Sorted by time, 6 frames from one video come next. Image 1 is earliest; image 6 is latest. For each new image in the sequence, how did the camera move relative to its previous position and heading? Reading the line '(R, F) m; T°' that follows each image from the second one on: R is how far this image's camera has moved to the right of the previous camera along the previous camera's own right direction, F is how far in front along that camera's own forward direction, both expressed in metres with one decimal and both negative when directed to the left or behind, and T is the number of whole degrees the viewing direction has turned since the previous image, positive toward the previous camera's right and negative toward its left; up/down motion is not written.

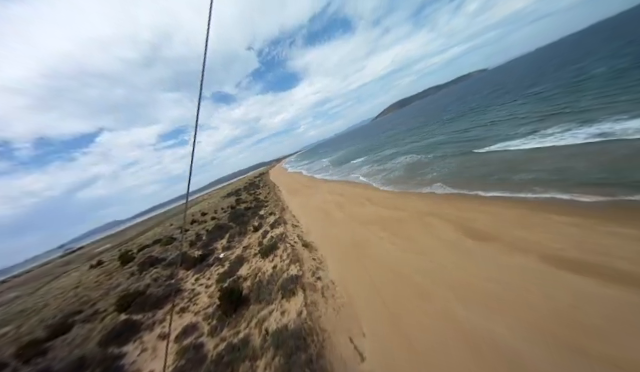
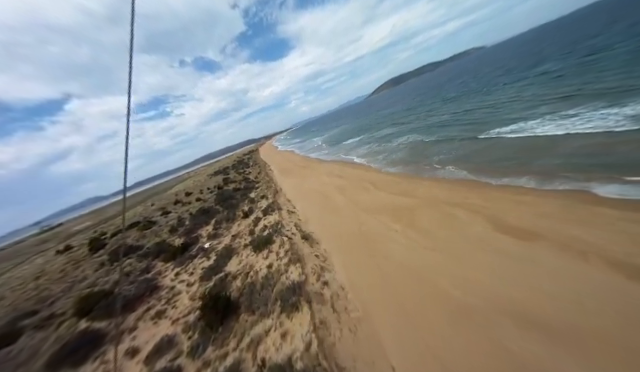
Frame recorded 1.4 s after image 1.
(-0.6, +1.7) m; +3°
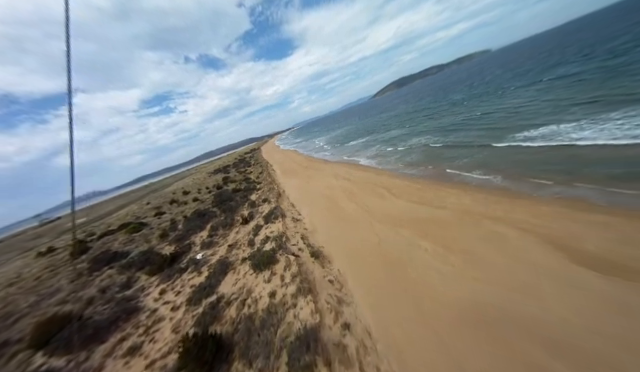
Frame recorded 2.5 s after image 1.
(-0.5, +1.3) m; 0°
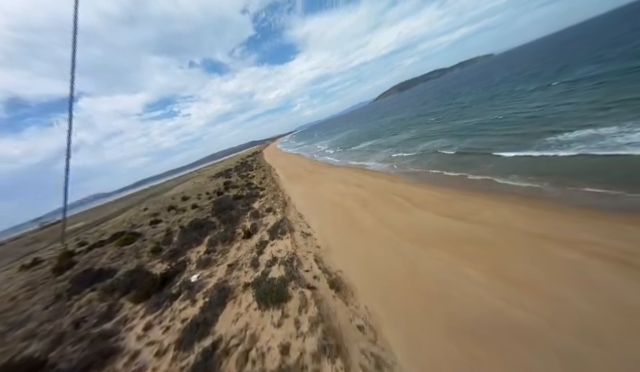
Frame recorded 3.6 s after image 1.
(-0.6, +1.3) m; 0°
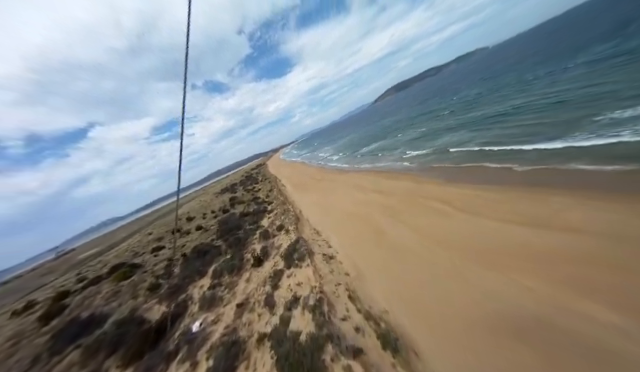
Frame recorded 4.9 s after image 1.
(-0.6, +1.5) m; -2°
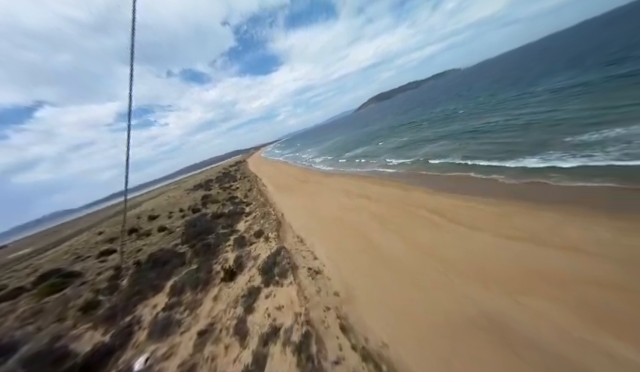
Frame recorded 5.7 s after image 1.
(-0.3, +0.9) m; +6°
